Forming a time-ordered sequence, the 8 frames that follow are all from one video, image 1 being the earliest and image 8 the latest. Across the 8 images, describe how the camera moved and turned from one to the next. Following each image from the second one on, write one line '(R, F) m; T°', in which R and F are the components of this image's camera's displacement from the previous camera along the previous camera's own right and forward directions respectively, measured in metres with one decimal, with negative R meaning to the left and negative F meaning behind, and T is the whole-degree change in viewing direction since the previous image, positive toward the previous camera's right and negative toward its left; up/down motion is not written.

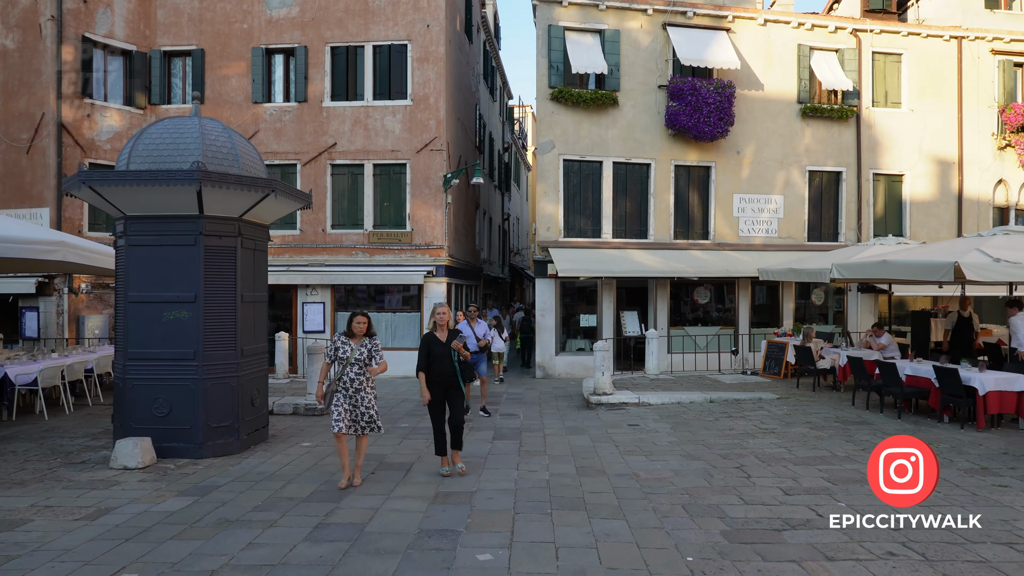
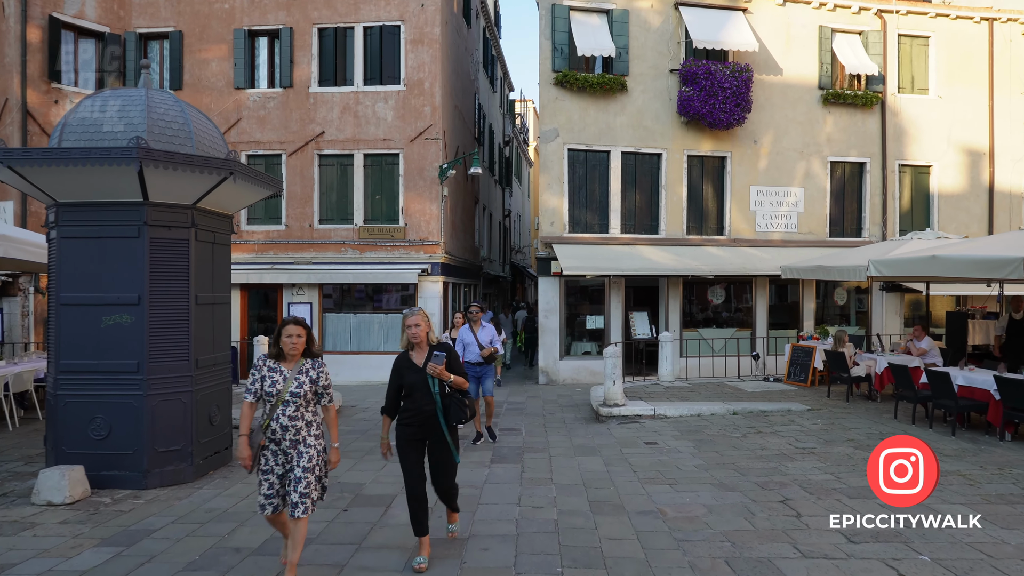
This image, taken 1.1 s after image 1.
(0.0, +1.1) m; 0°
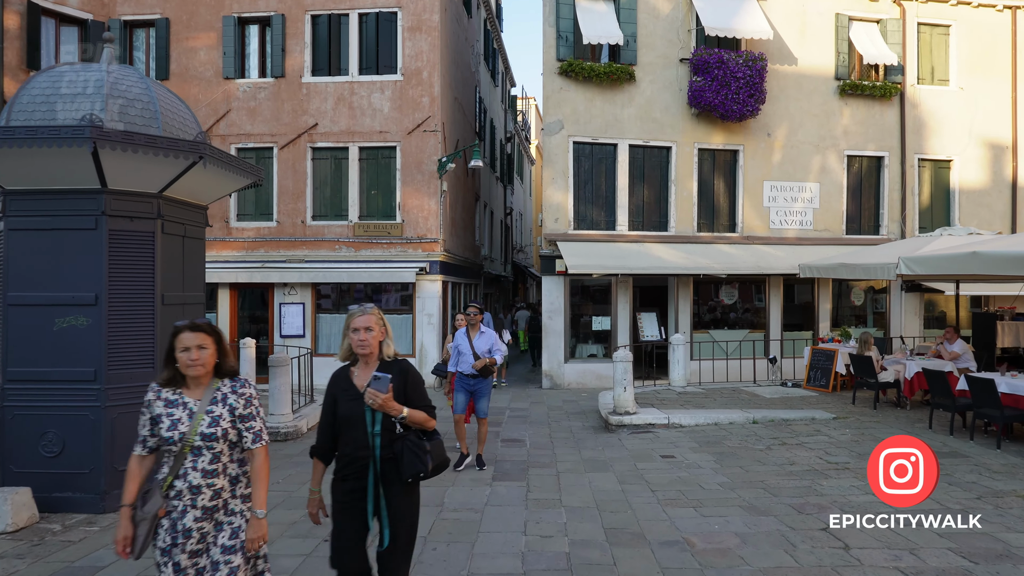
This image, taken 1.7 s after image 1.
(0.0, +0.7) m; 0°
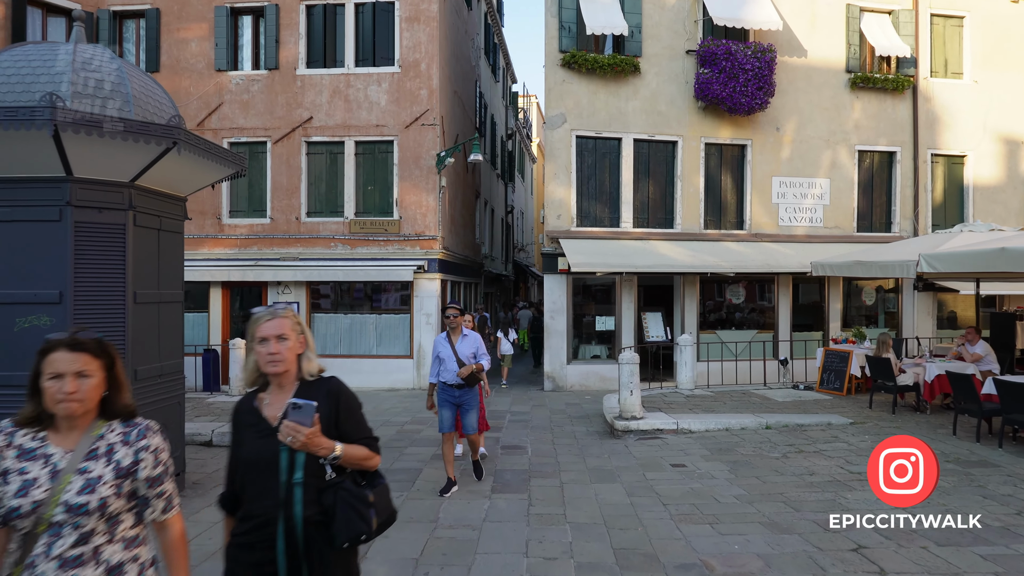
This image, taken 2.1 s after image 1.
(0.0, +0.4) m; 0°
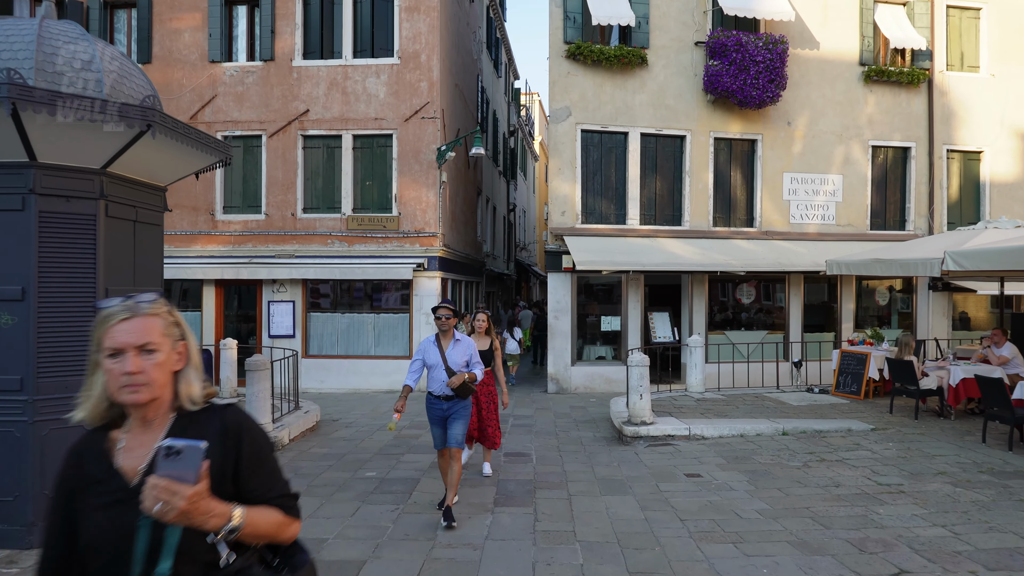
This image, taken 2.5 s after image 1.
(0.0, +0.4) m; 0°
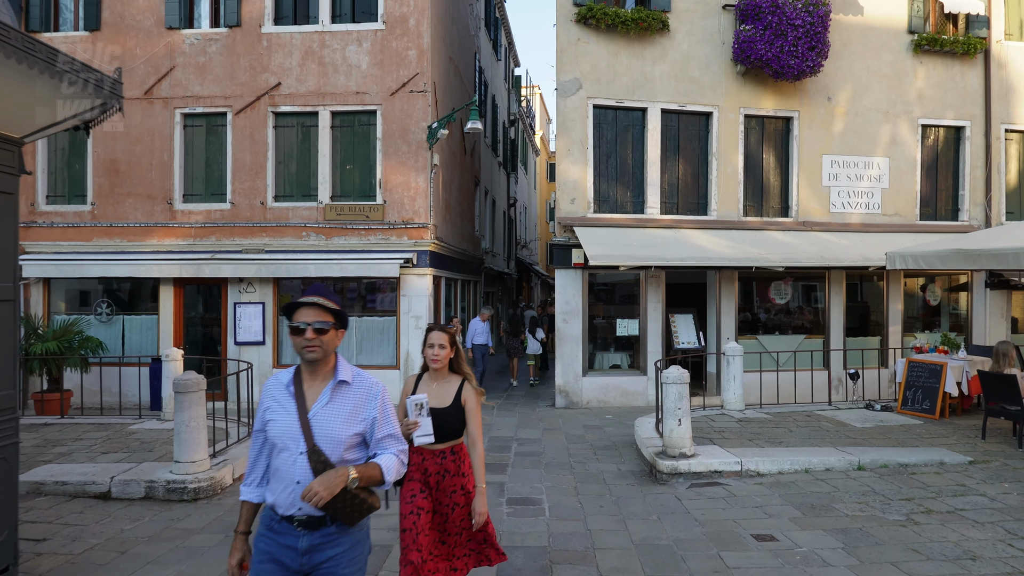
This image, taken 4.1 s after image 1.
(0.0, +1.7) m; 0°
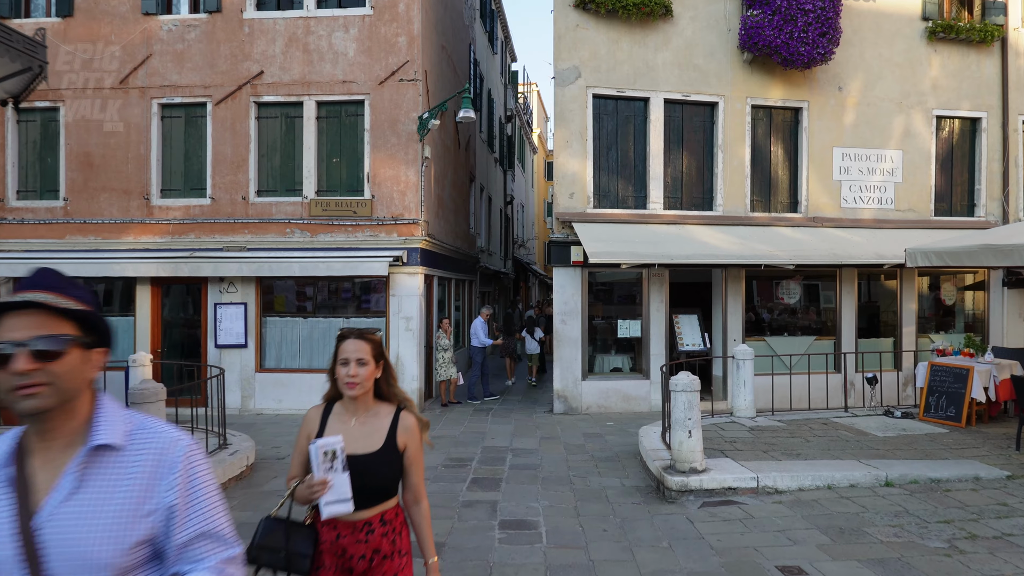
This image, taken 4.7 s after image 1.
(0.0, +0.6) m; 0°
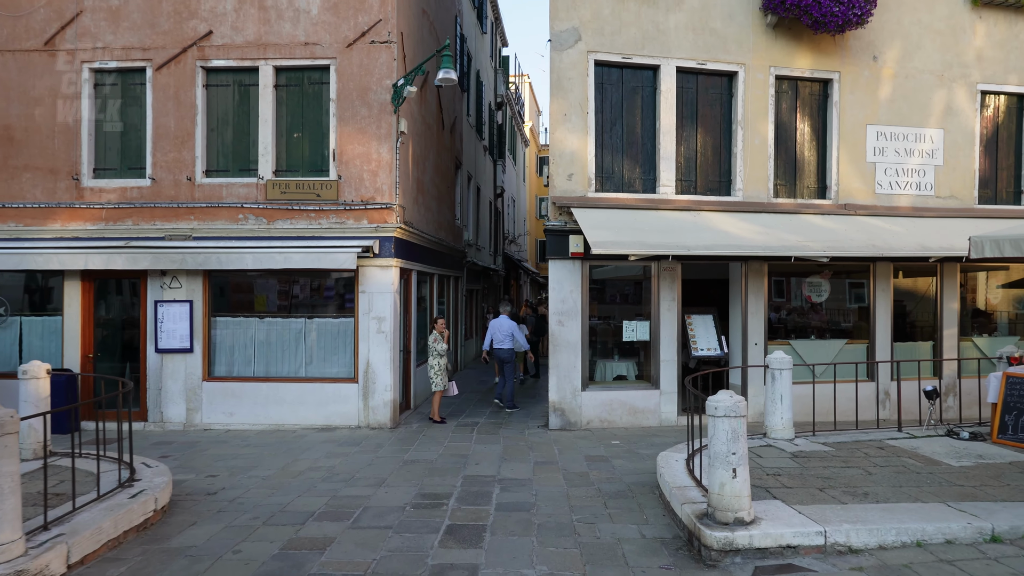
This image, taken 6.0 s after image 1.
(0.0, +1.5) m; +1°
